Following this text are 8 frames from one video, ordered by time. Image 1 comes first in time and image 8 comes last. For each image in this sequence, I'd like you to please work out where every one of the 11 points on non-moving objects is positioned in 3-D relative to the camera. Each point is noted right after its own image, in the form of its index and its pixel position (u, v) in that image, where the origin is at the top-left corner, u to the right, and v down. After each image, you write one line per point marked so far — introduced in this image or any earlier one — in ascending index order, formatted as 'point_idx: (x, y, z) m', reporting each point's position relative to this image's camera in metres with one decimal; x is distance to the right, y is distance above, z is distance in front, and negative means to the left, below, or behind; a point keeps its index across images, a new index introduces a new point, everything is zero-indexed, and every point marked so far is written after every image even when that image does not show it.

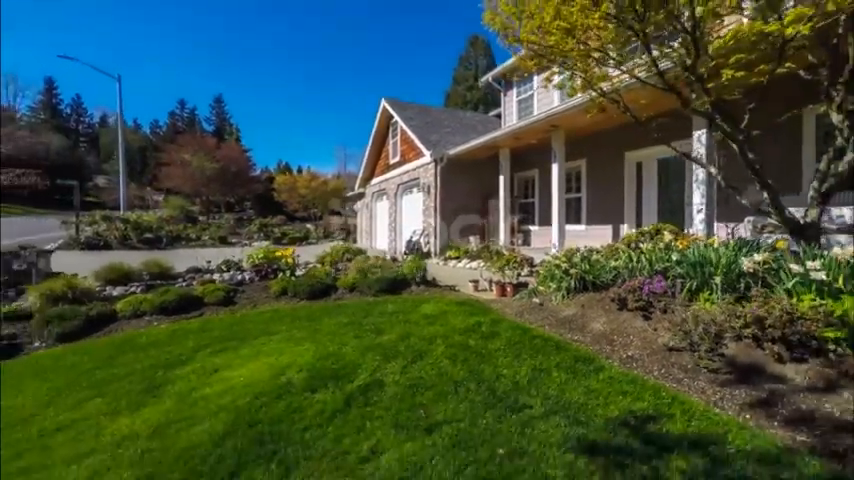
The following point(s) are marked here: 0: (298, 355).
0: (-1.6, -1.5, +4.5) m
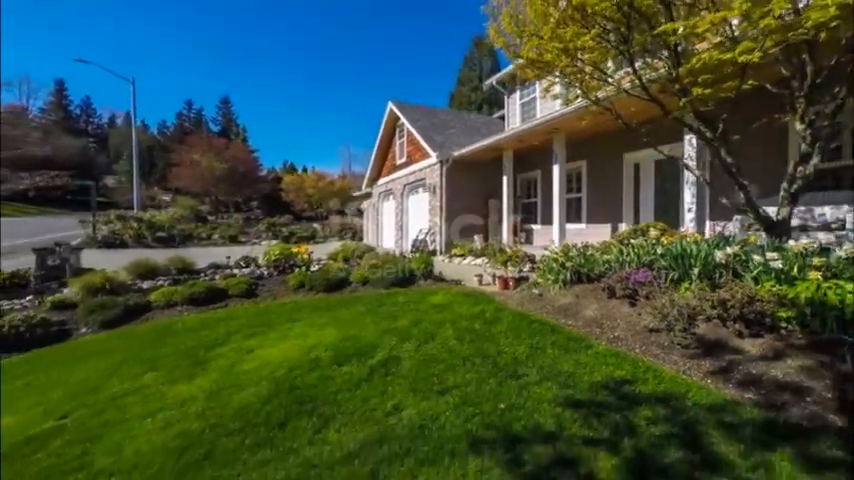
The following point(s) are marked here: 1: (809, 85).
0: (-1.5, -1.4, +5.2) m
1: (+4.7, +1.9, +4.4) m
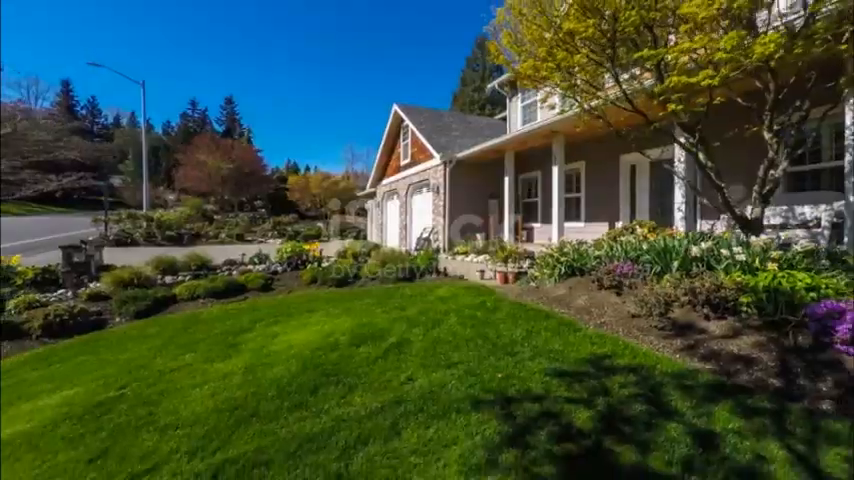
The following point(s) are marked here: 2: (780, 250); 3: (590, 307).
0: (-1.4, -1.4, +5.8) m
1: (+4.8, +2.0, +5.0) m
2: (+4.8, -0.1, +4.9) m
3: (+2.4, -1.0, +5.3) m
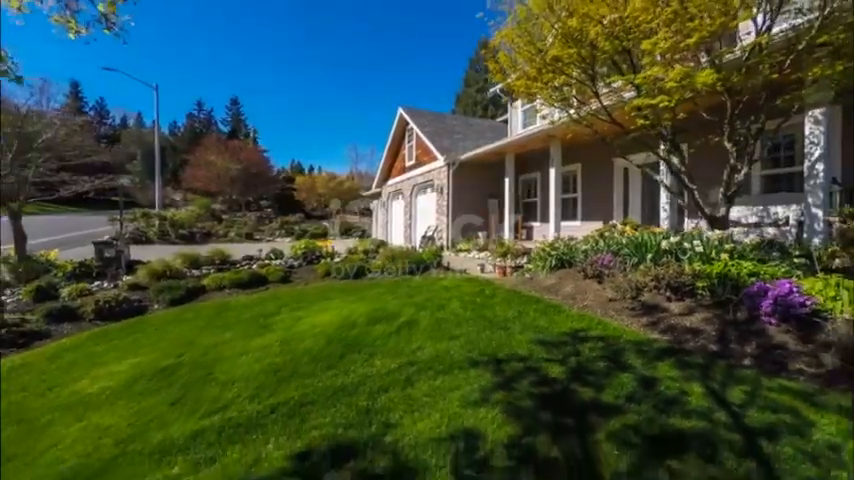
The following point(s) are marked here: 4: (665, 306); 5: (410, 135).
0: (-1.3, -1.3, +6.6) m
1: (+4.9, +2.1, +5.8) m
2: (+4.9, 0.0, +5.7) m
3: (+2.5, -0.9, +6.2) m
4: (+3.3, -0.9, +5.0) m
5: (-0.9, +5.5, +18.8) m
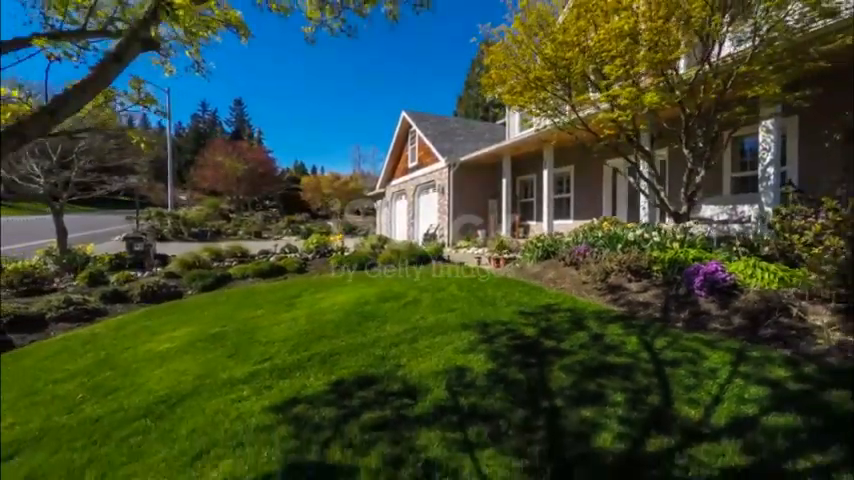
0: (-1.2, -1.1, +7.7) m
1: (+5.0, +2.2, +6.8) m
2: (+5.0, +0.1, +6.7) m
3: (+2.6, -0.7, +7.2) m
4: (+3.3, -0.8, +6.1) m
5: (-0.8, +5.6, +19.9) m
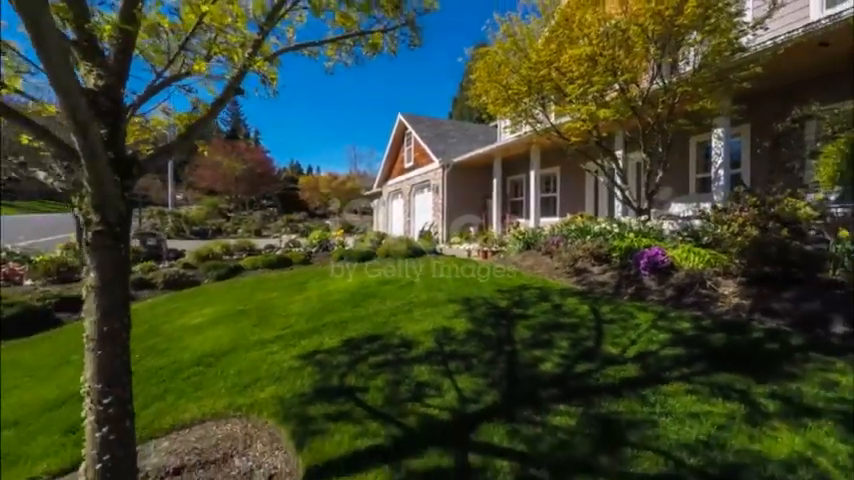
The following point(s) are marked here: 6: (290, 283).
0: (-1.4, -0.9, +8.7) m
1: (+4.8, +2.4, +7.9) m
2: (+4.8, +0.3, +7.9) m
3: (+2.4, -0.6, +8.3) m
4: (+3.2, -0.6, +7.2) m
5: (-1.1, +5.8, +20.9) m
6: (-3.6, -1.1, +9.3) m
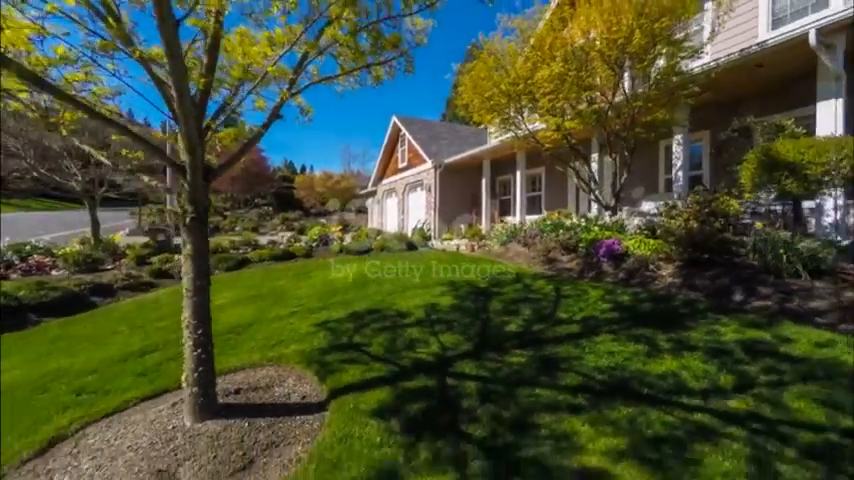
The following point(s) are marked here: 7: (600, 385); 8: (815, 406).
0: (-1.6, -0.7, +9.8) m
1: (+4.6, +2.6, +9.1) m
2: (+4.6, +0.5, +9.0) m
3: (+2.2, -0.4, +9.4) m
4: (+3.0, -0.4, +8.3) m
5: (-1.5, +6.0, +21.9) m
6: (-3.8, -0.9, +10.3) m
7: (+1.6, -1.3, +3.3) m
8: (+3.0, -1.3, +2.8) m
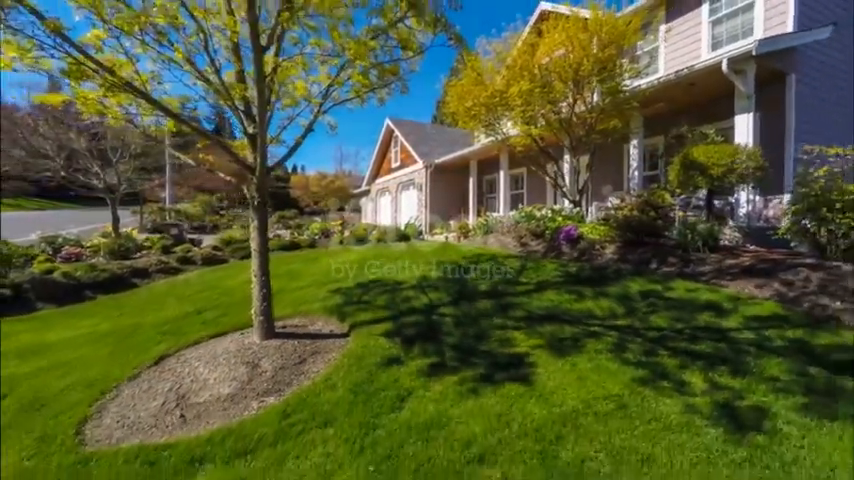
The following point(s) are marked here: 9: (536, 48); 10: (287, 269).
0: (-1.8, -0.4, +11.3) m
1: (+4.4, +2.9, +10.7) m
2: (+4.4, +0.8, +10.6) m
3: (+2.0, -0.1, +11.0) m
4: (+2.8, -0.1, +9.9) m
5: (-2.0, +6.3, +23.4) m
6: (-4.0, -0.7, +11.8) m
7: (+1.5, -1.0, +4.9) m
8: (+3.0, -1.0, +4.5) m
9: (+2.9, +5.1, +9.5) m
10: (-4.0, -0.8, +10.2) m
